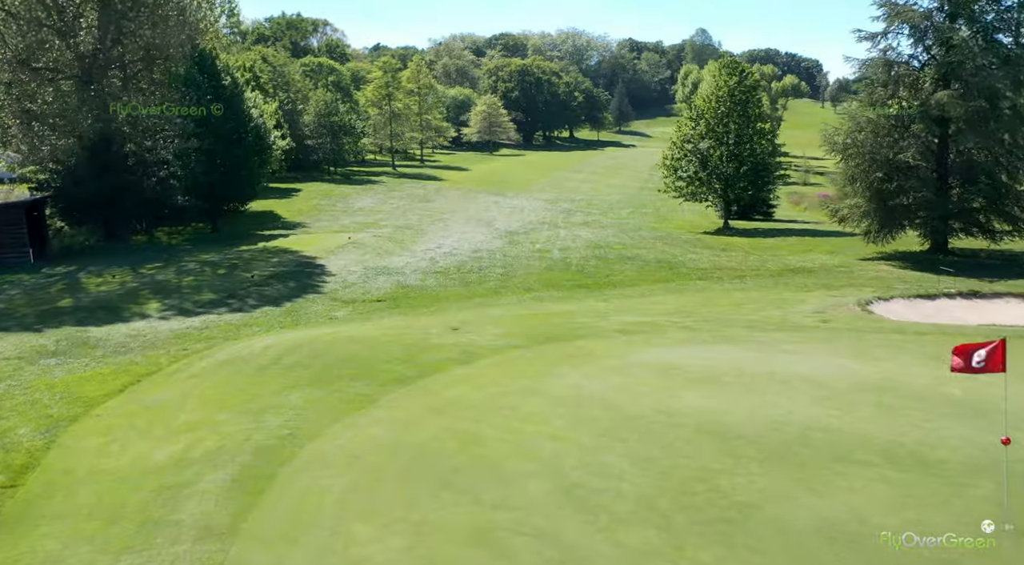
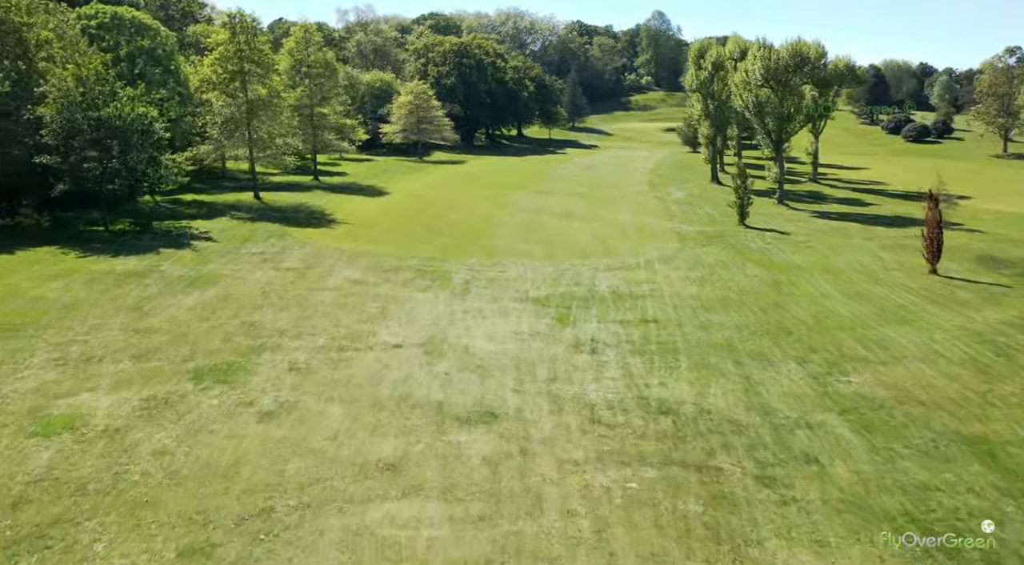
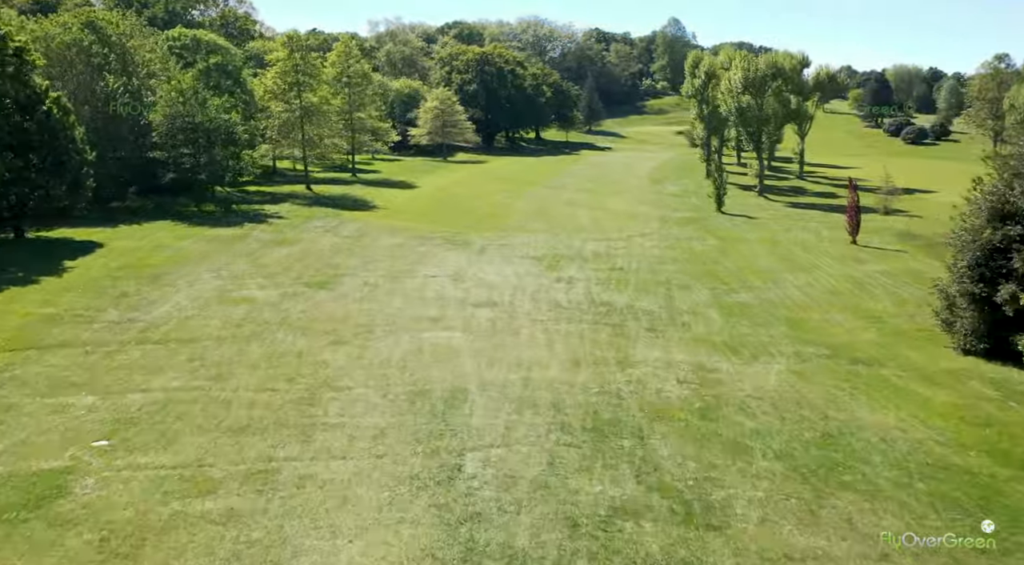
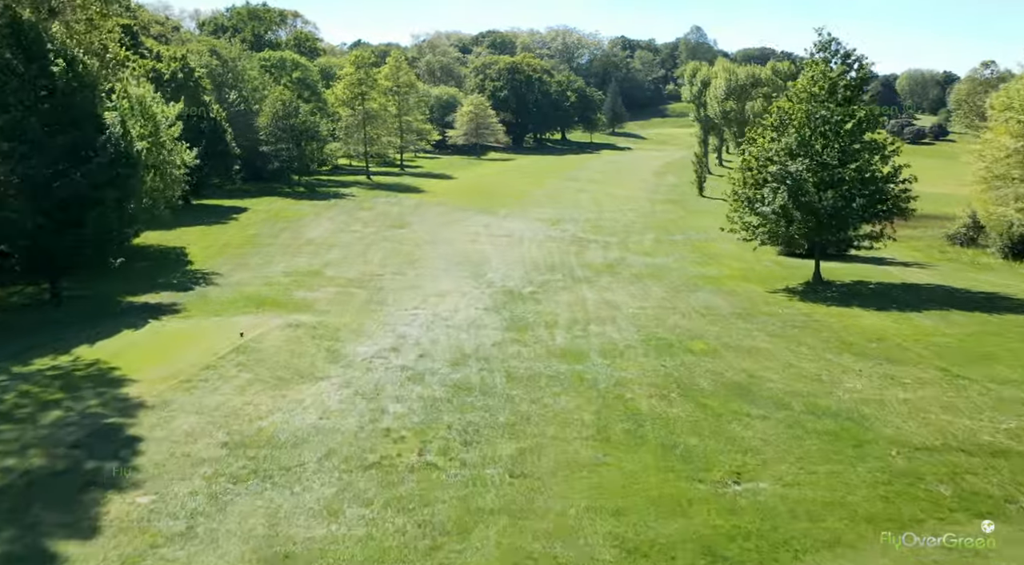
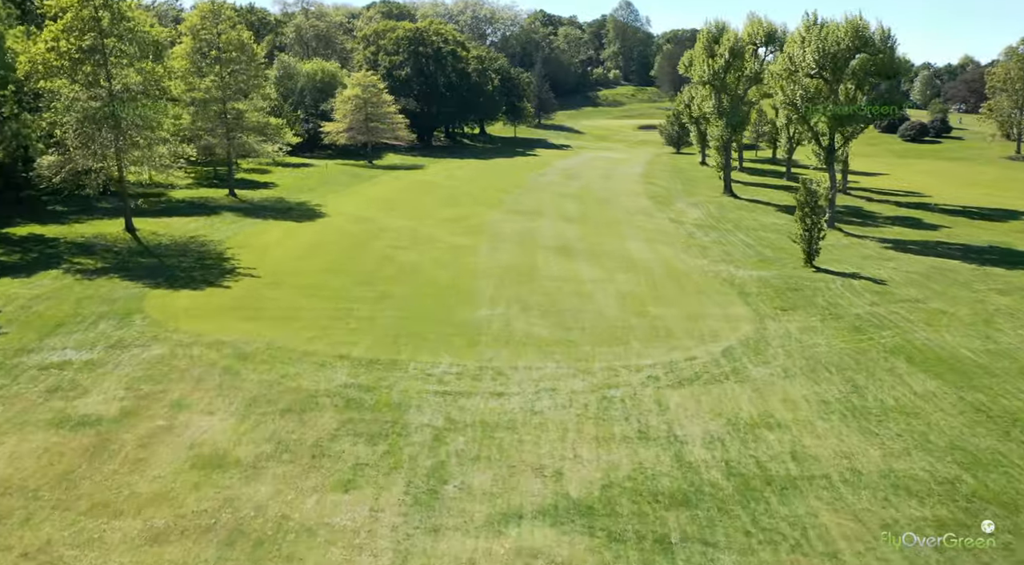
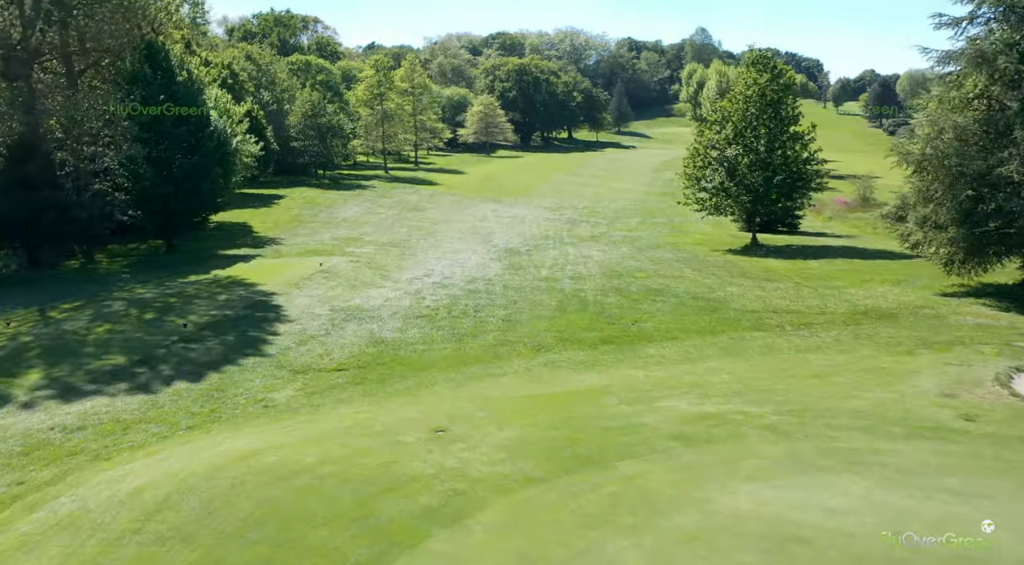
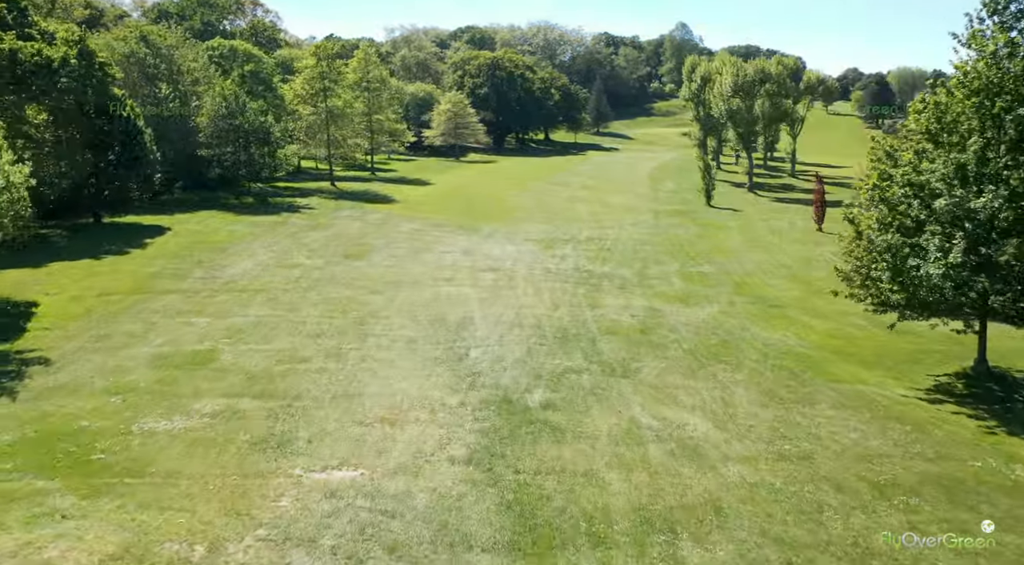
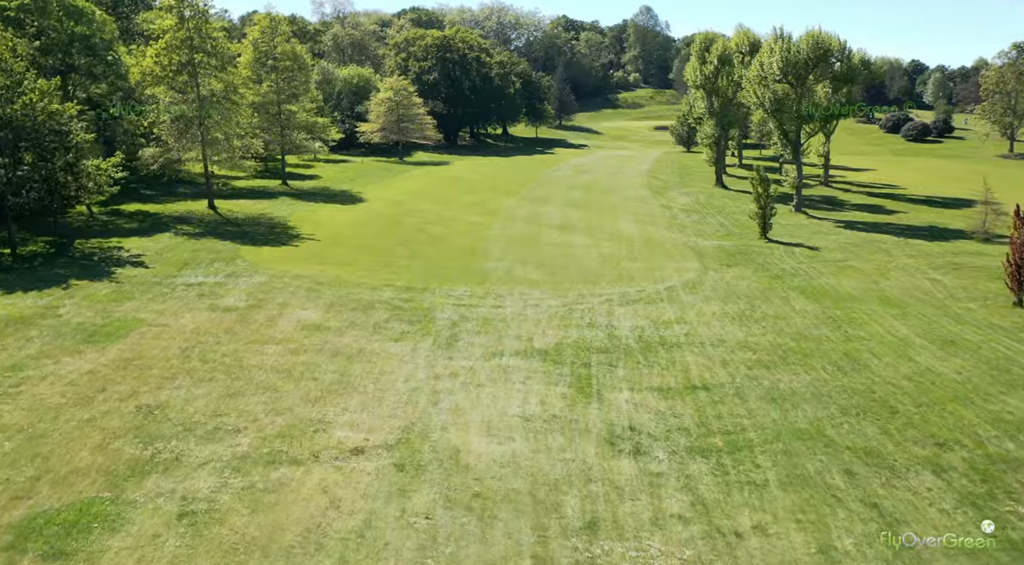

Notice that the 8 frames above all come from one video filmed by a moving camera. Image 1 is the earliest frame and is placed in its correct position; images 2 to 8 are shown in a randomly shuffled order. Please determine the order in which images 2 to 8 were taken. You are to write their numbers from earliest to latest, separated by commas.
6, 4, 7, 3, 2, 8, 5
